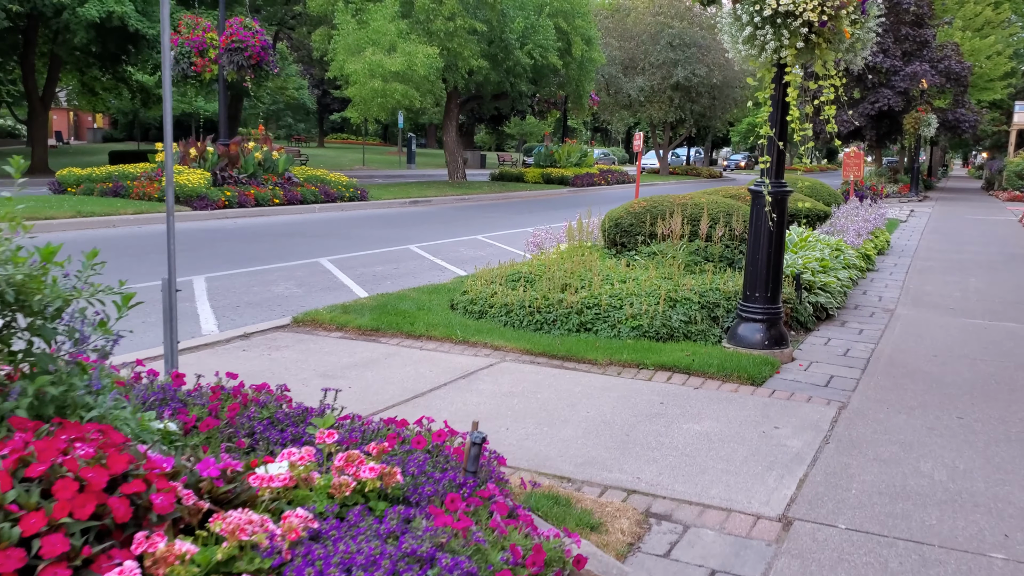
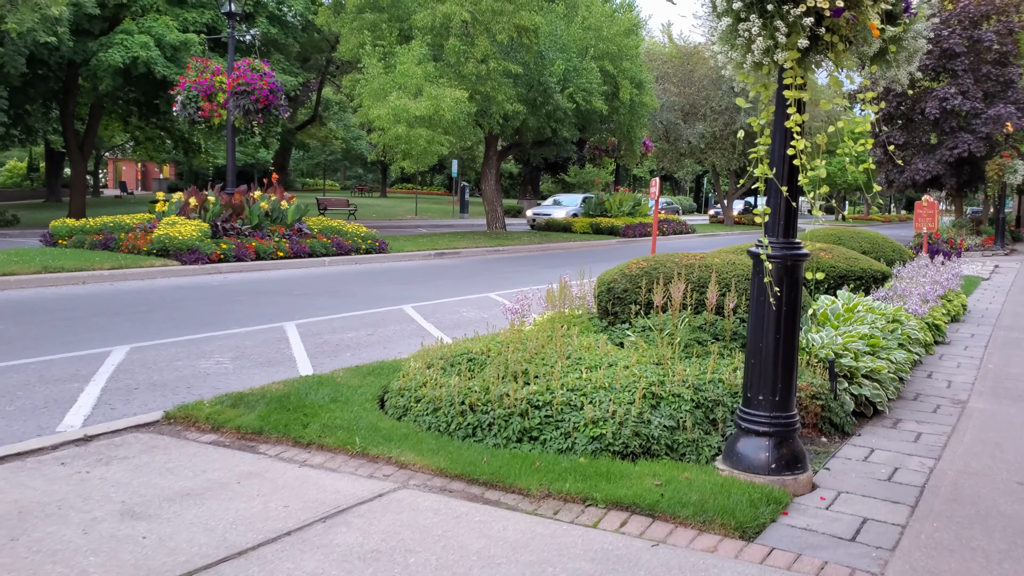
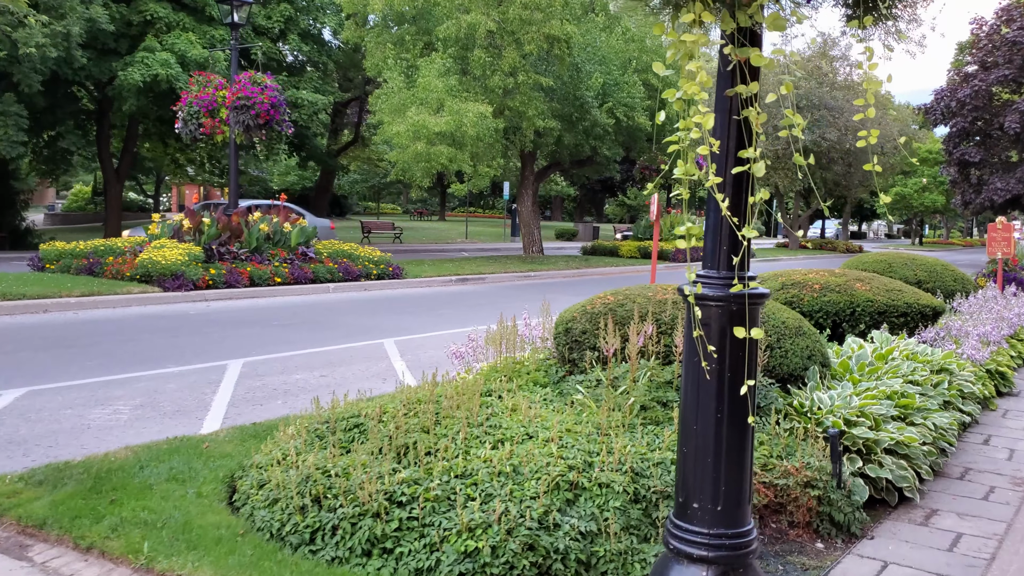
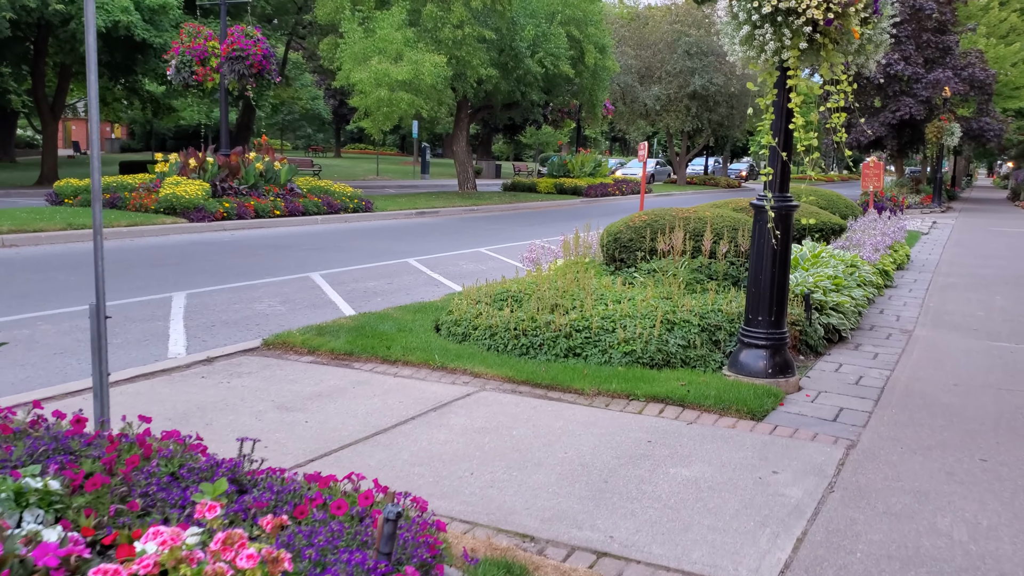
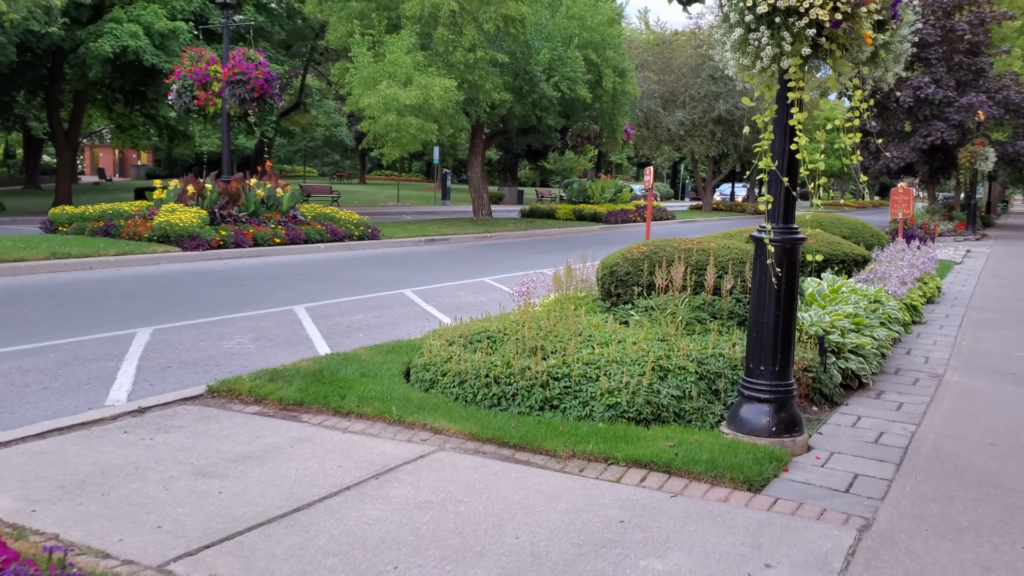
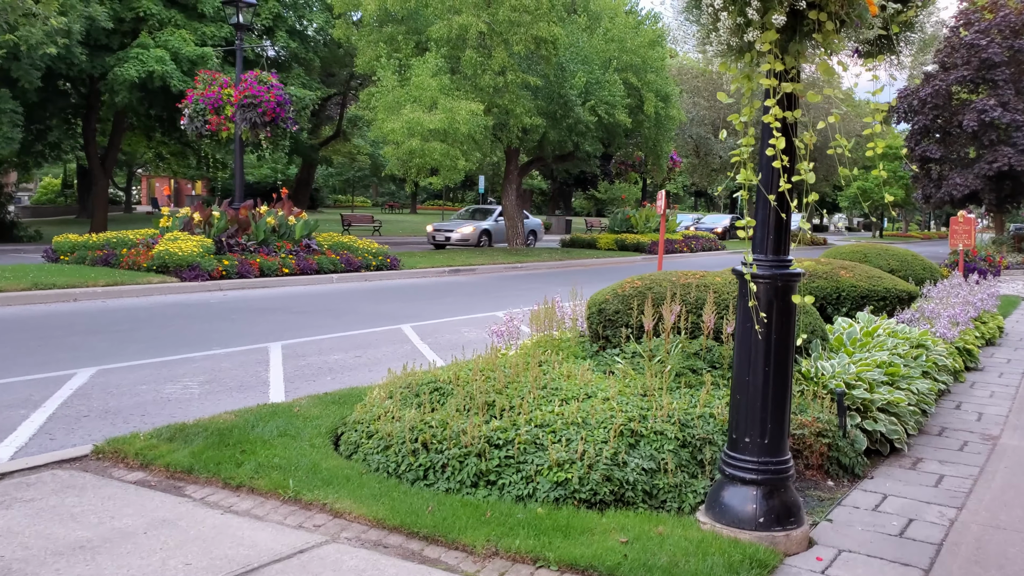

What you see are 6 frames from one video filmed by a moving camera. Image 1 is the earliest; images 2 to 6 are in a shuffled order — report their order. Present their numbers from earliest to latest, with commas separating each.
4, 5, 2, 6, 3
